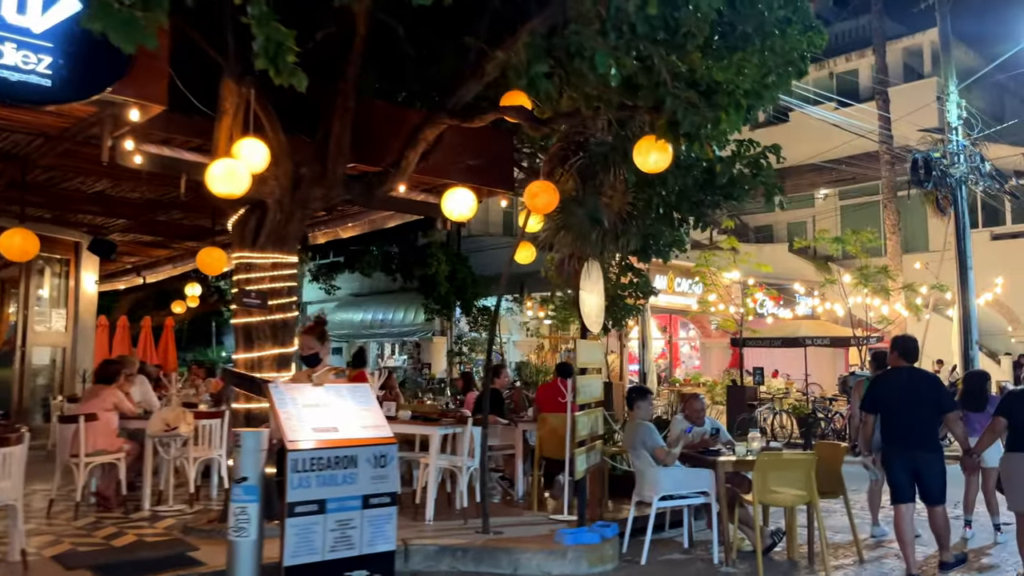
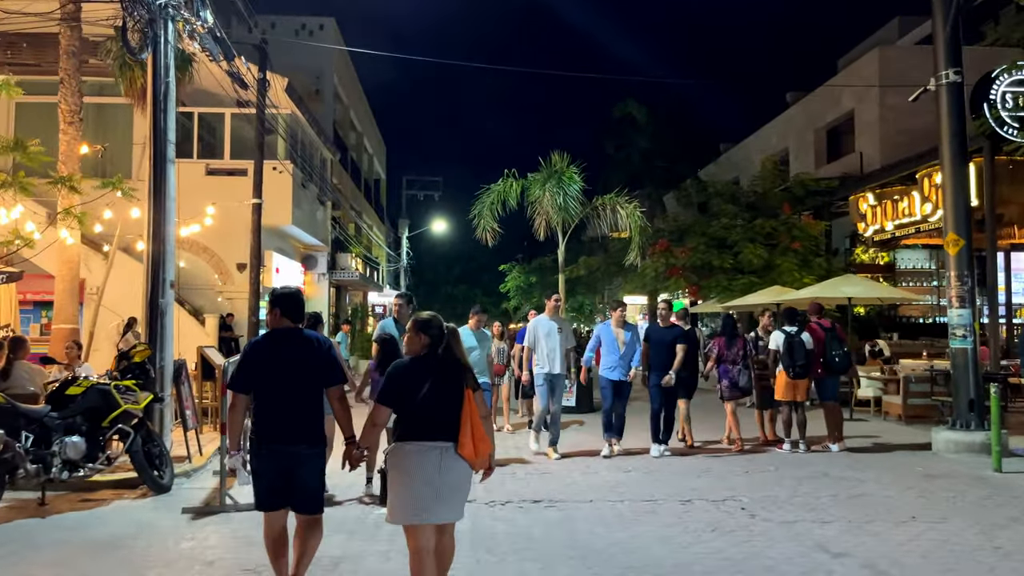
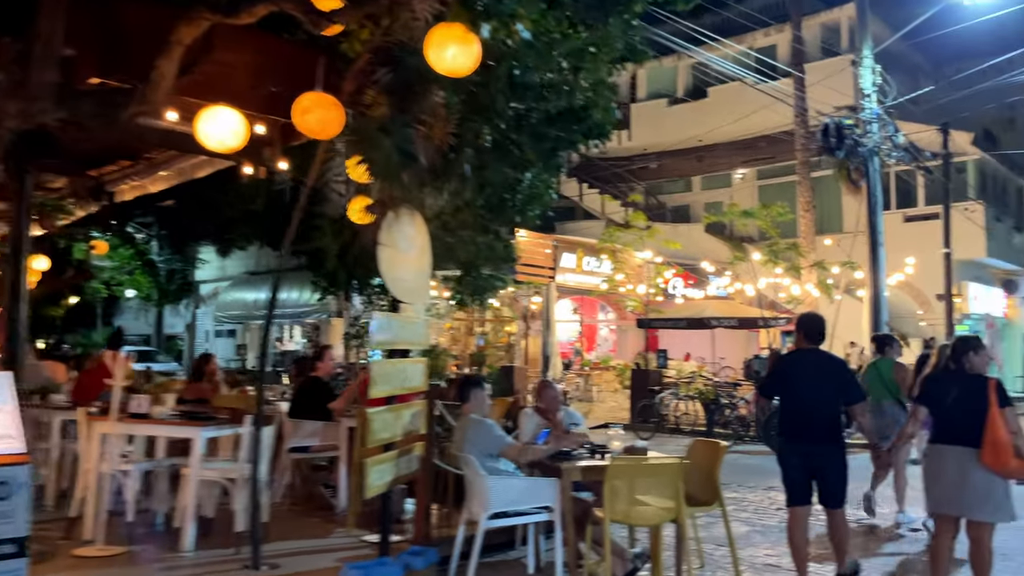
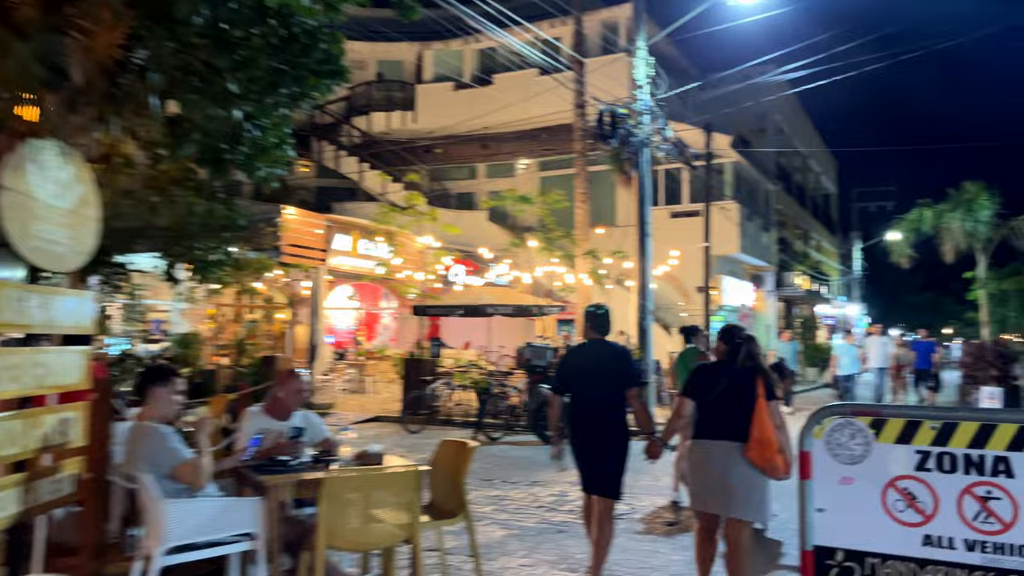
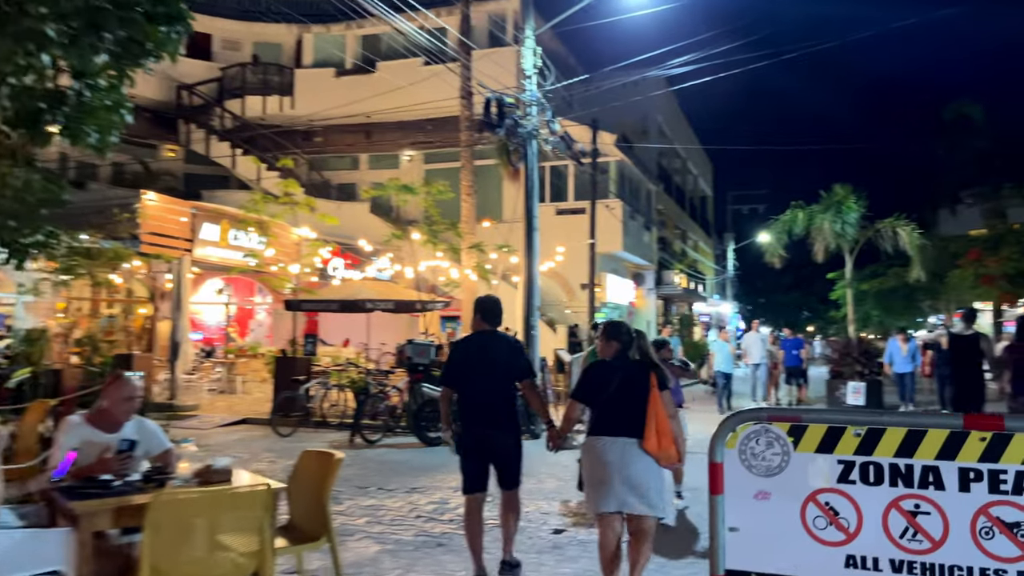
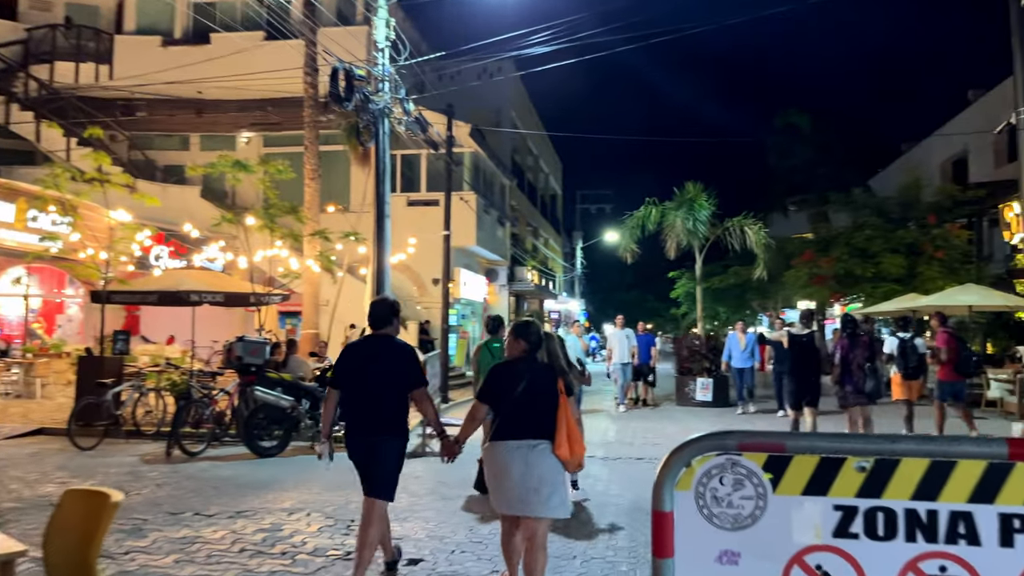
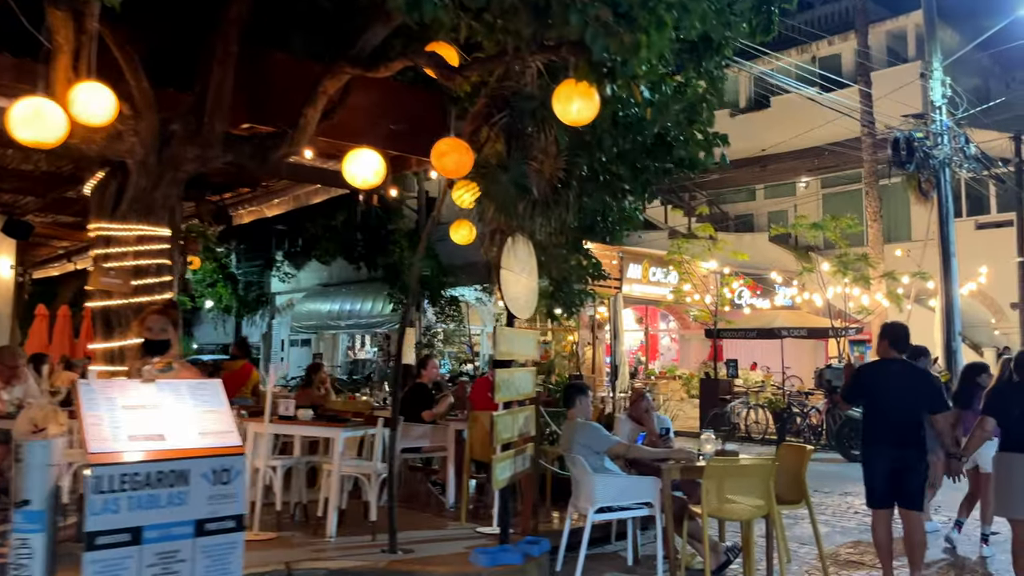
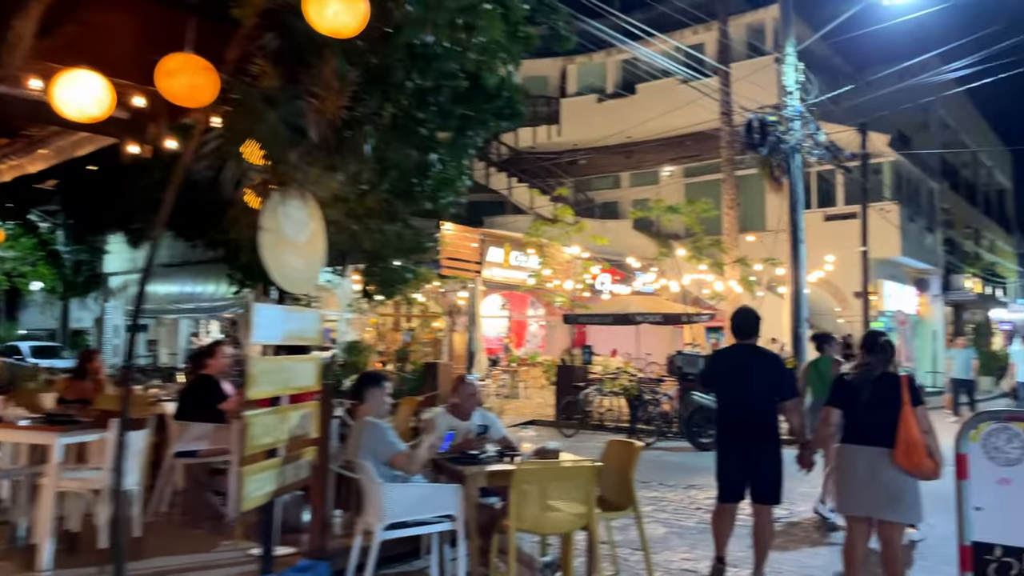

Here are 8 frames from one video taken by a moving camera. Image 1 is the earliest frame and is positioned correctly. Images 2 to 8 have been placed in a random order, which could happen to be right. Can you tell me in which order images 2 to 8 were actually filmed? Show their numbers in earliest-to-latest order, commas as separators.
7, 3, 8, 4, 5, 6, 2
